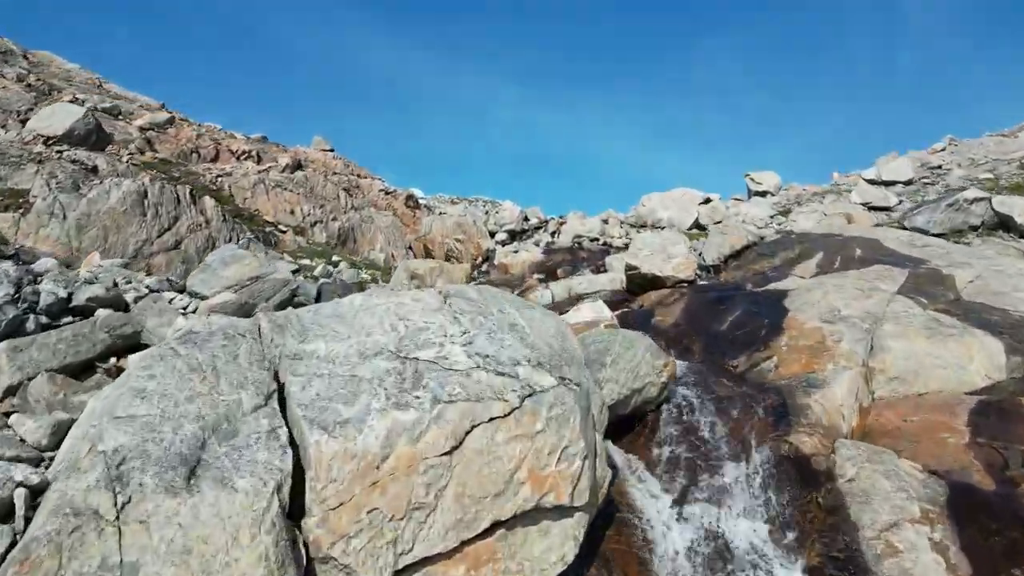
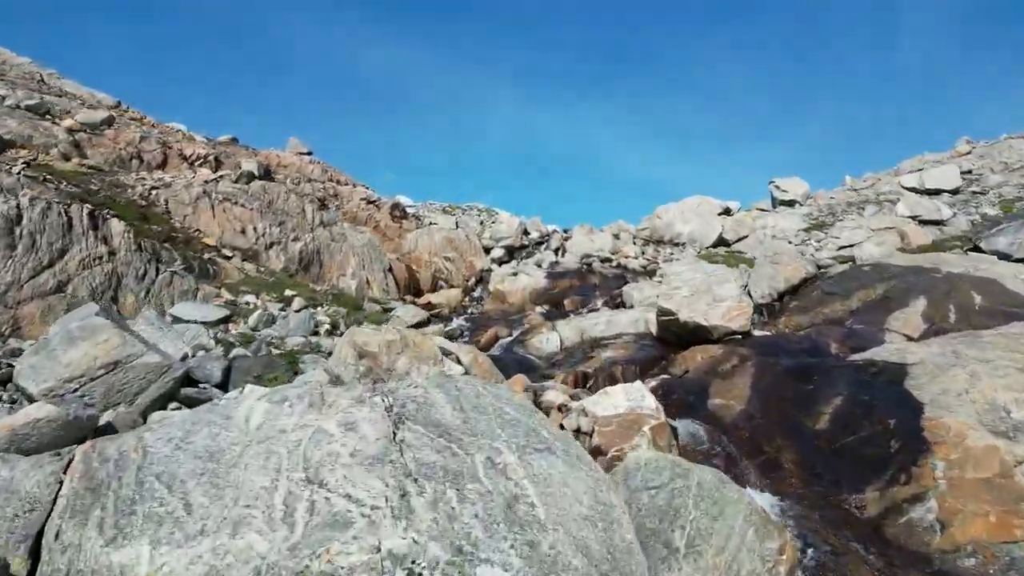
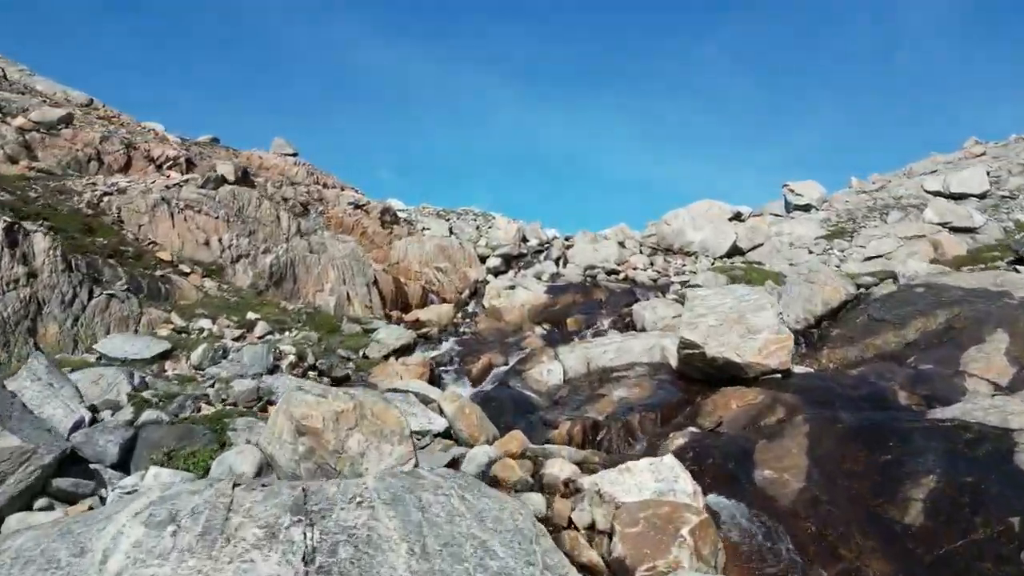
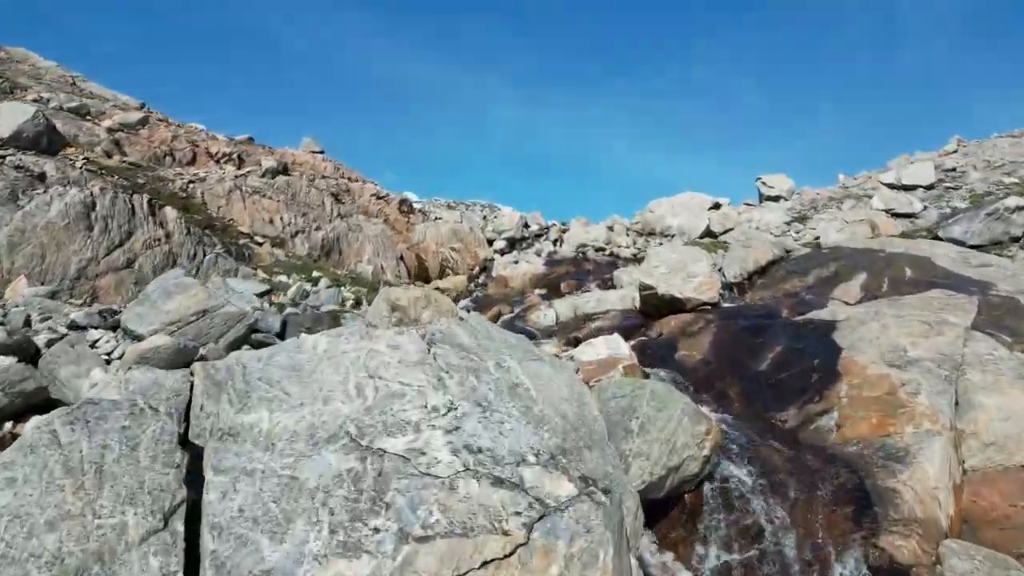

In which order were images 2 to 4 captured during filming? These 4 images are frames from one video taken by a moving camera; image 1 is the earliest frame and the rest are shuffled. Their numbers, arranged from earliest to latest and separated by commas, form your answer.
4, 2, 3
